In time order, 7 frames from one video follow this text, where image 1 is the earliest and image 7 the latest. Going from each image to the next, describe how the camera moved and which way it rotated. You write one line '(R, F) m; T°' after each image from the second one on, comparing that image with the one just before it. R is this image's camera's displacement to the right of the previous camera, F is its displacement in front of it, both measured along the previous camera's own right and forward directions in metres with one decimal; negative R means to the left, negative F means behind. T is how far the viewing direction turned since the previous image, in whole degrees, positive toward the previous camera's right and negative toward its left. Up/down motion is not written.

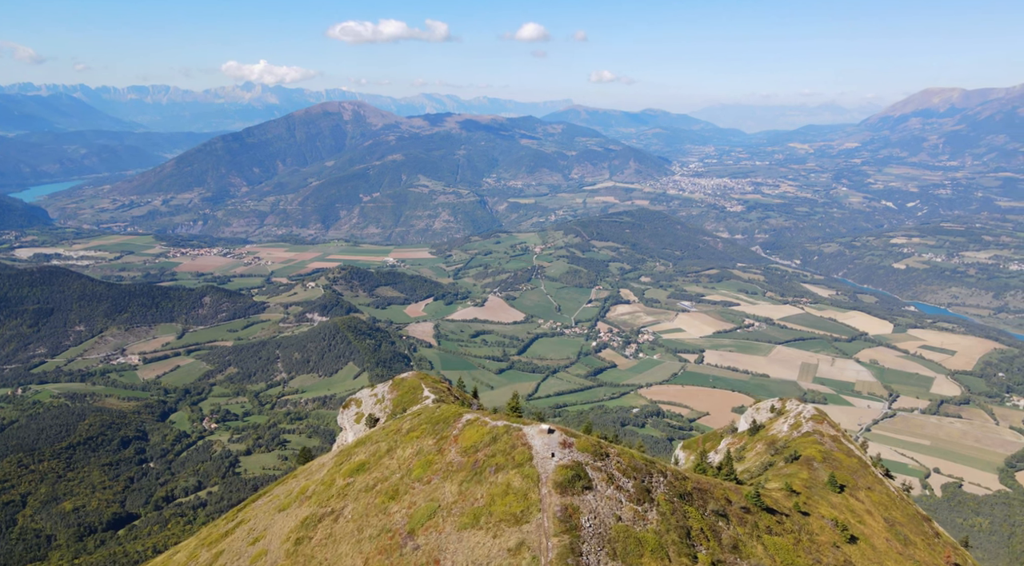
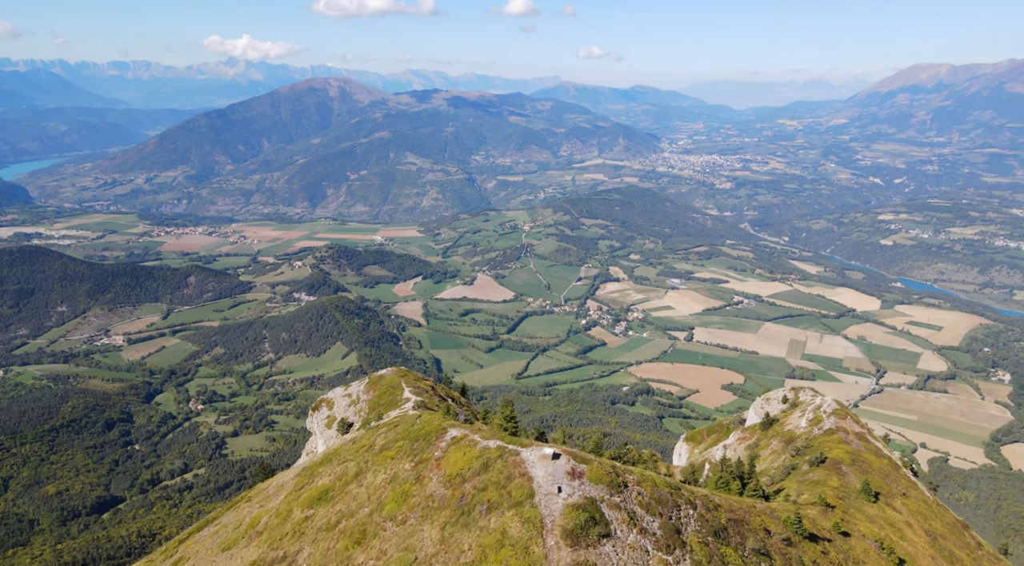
(-0.2, +2.4) m; +1°
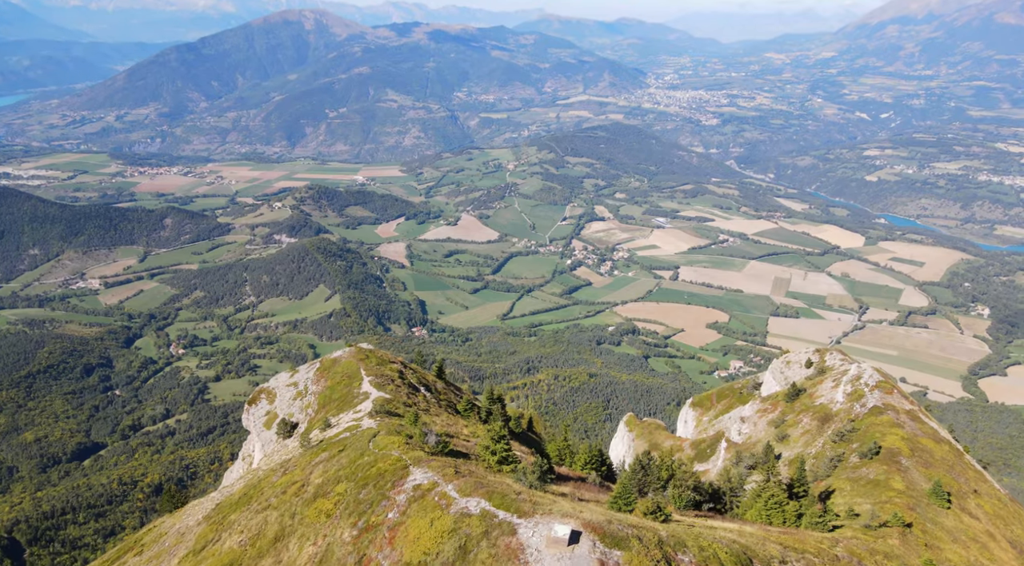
(+0.1, +3.4) m; +1°
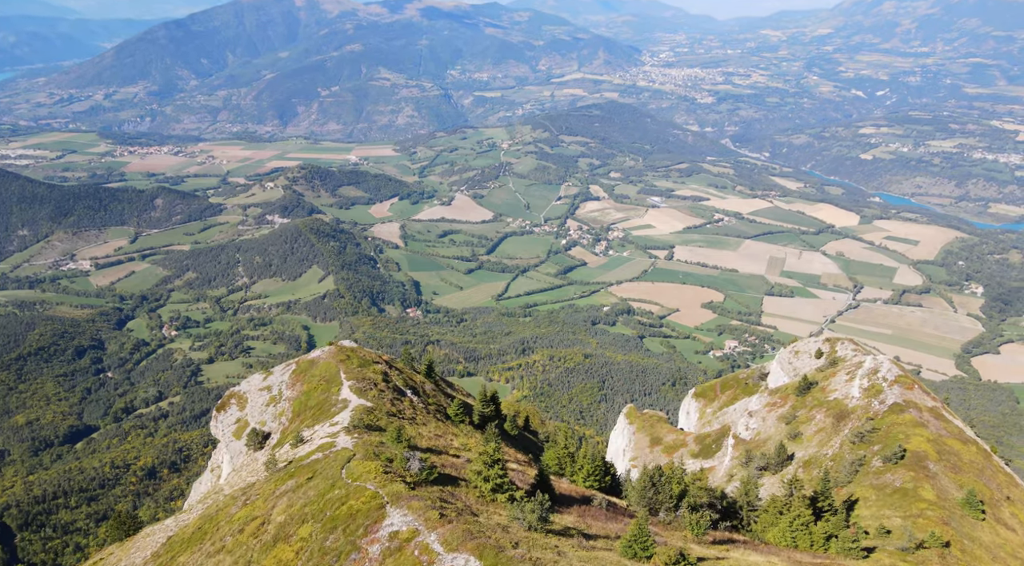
(+0.1, +1.4) m; 0°
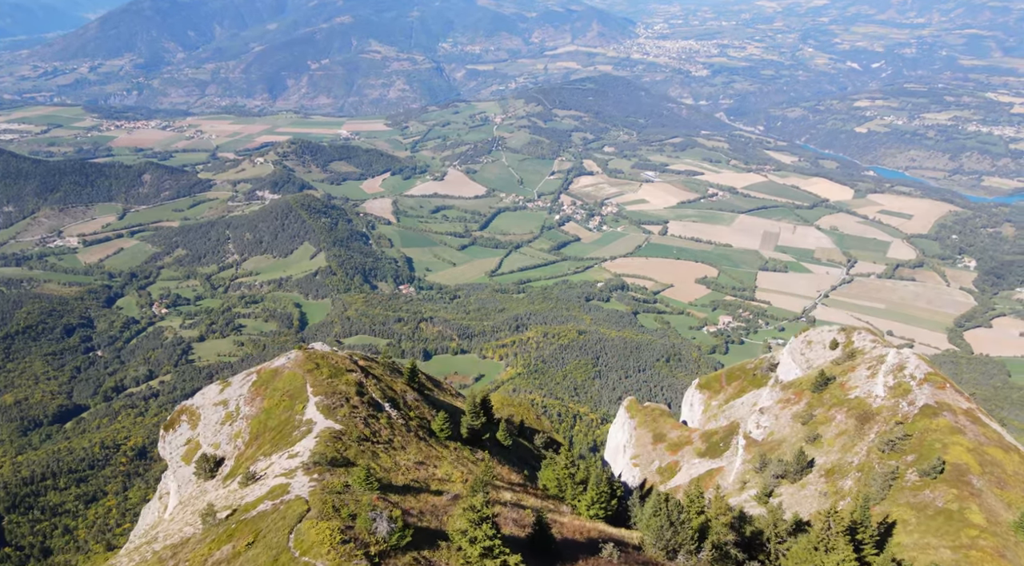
(+0.1, +2.0) m; 0°
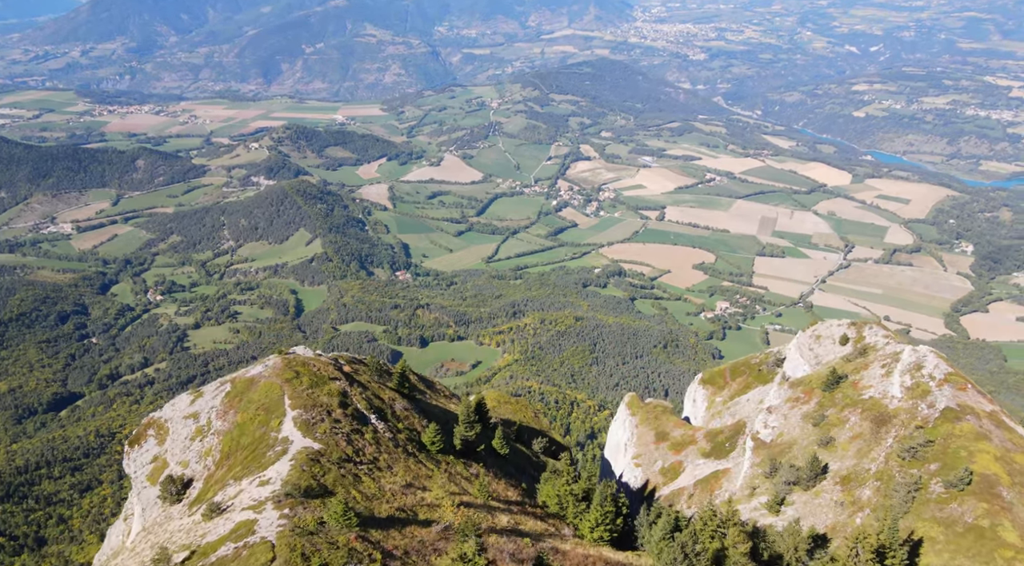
(0.0, +1.2) m; 0°
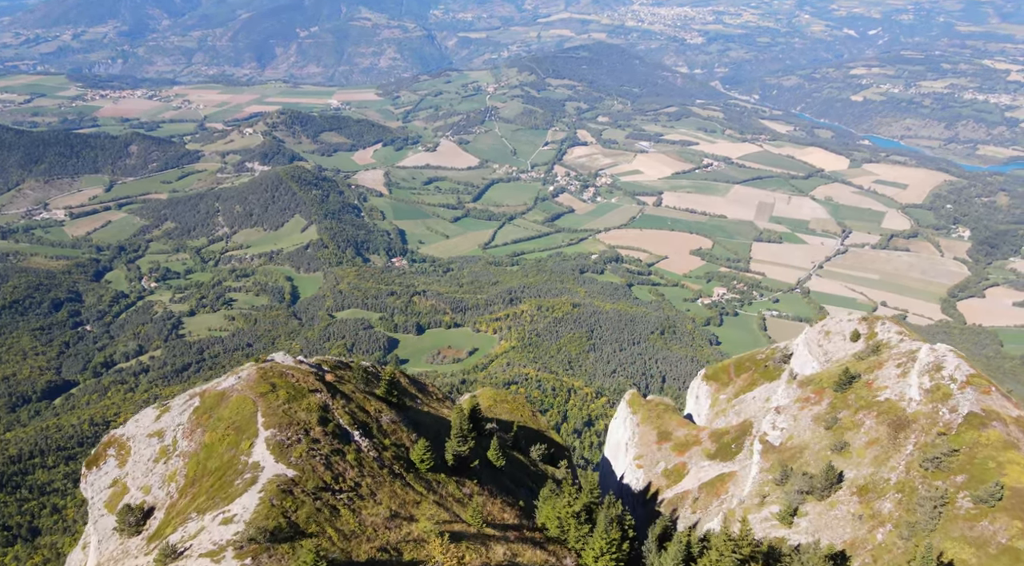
(0.0, +1.2) m; 0°
